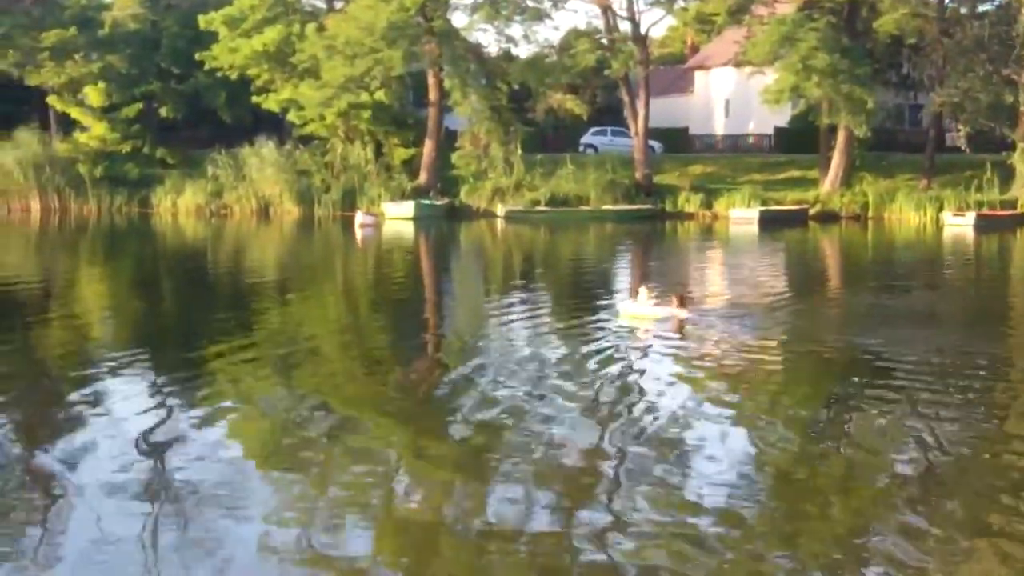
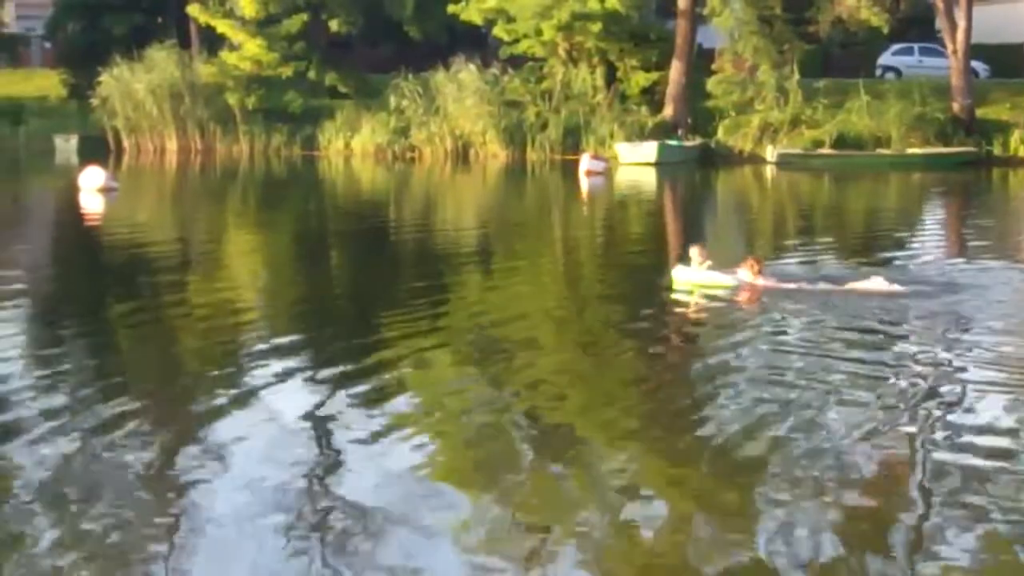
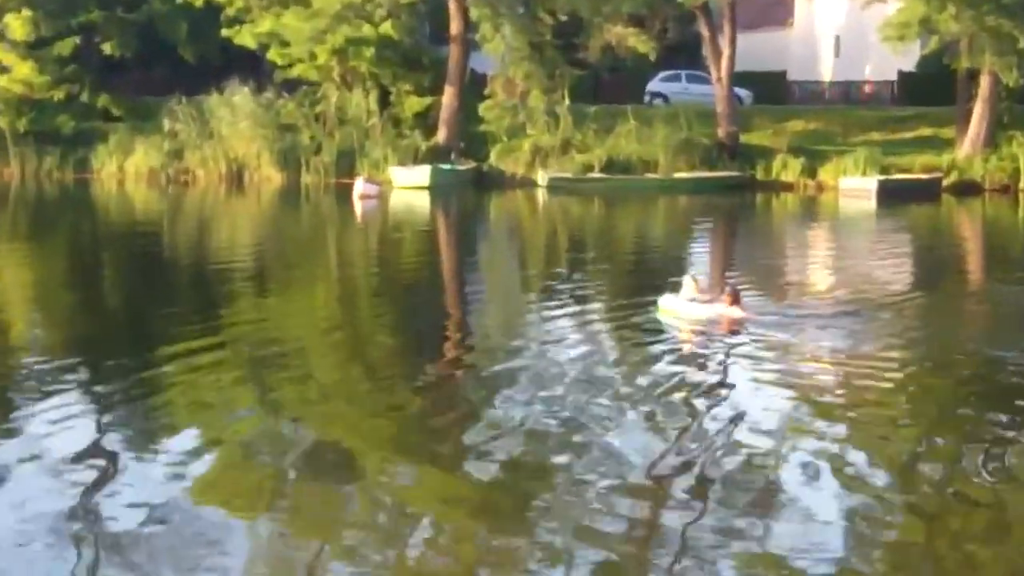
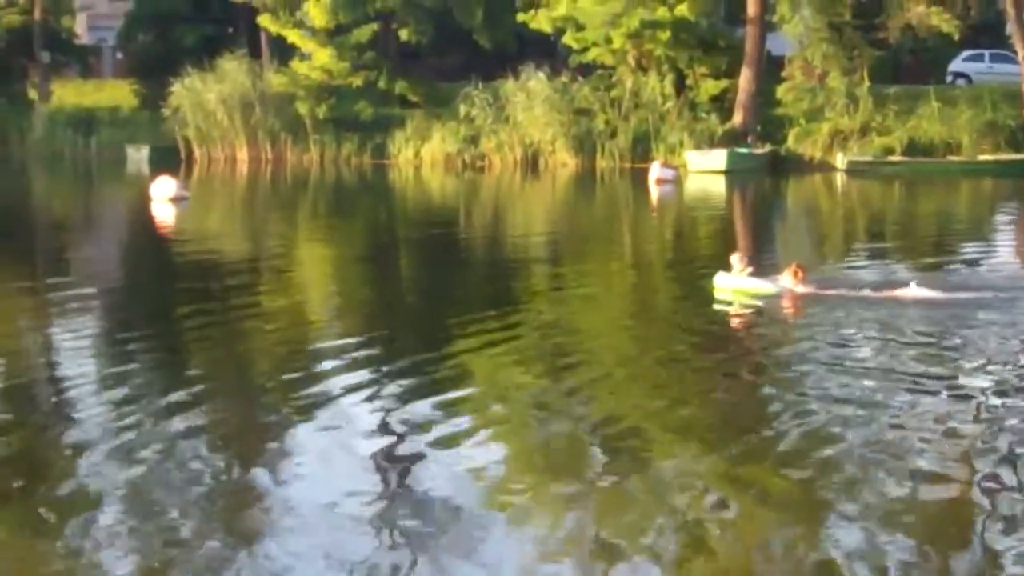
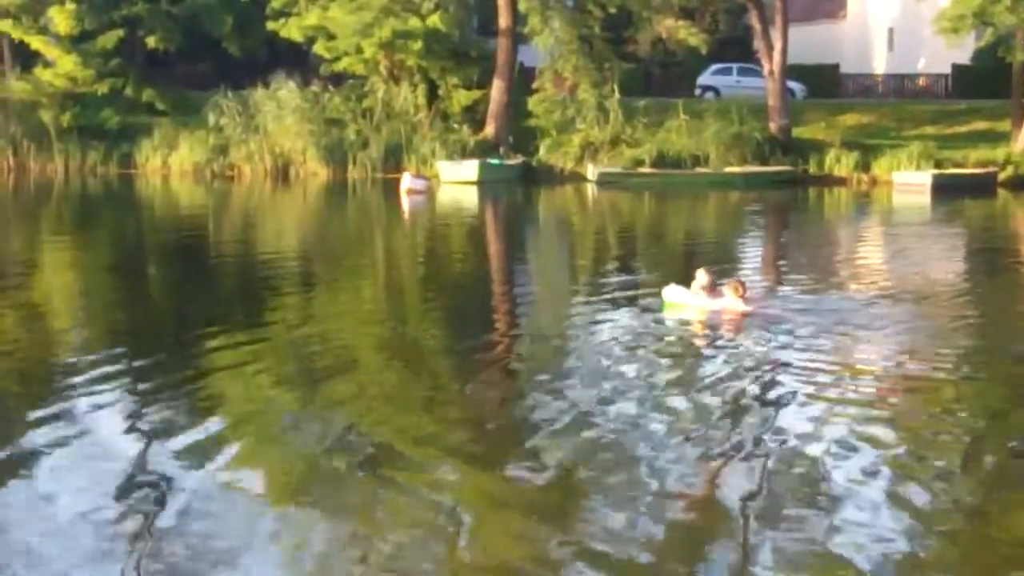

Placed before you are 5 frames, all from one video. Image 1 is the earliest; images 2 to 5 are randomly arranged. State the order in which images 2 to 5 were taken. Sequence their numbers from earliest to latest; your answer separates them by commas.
3, 5, 2, 4
